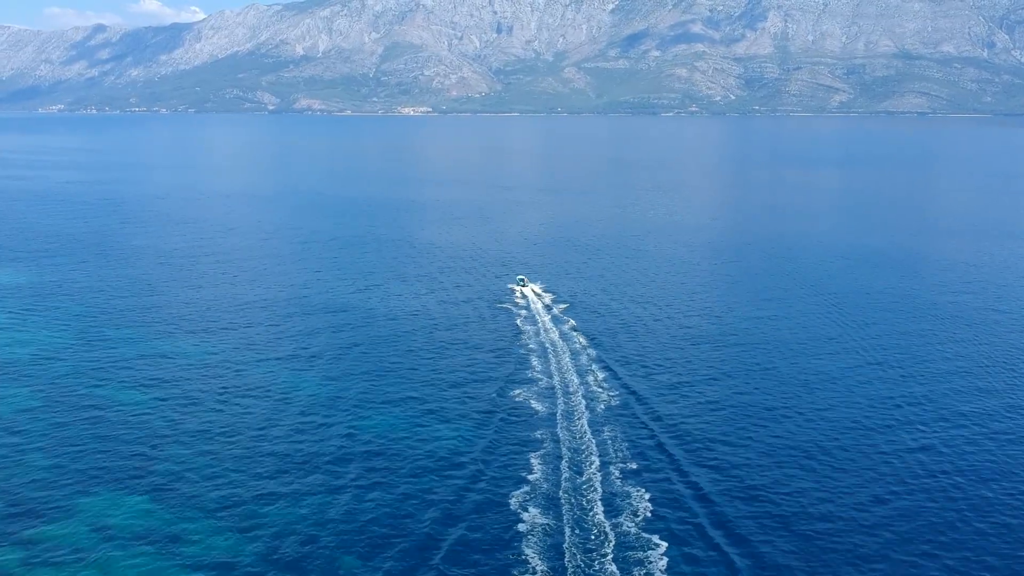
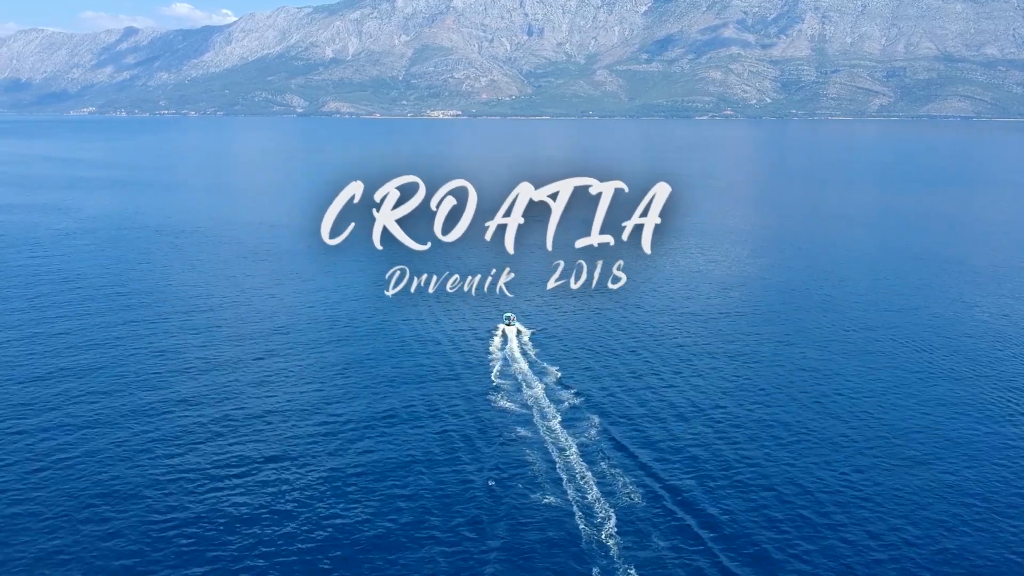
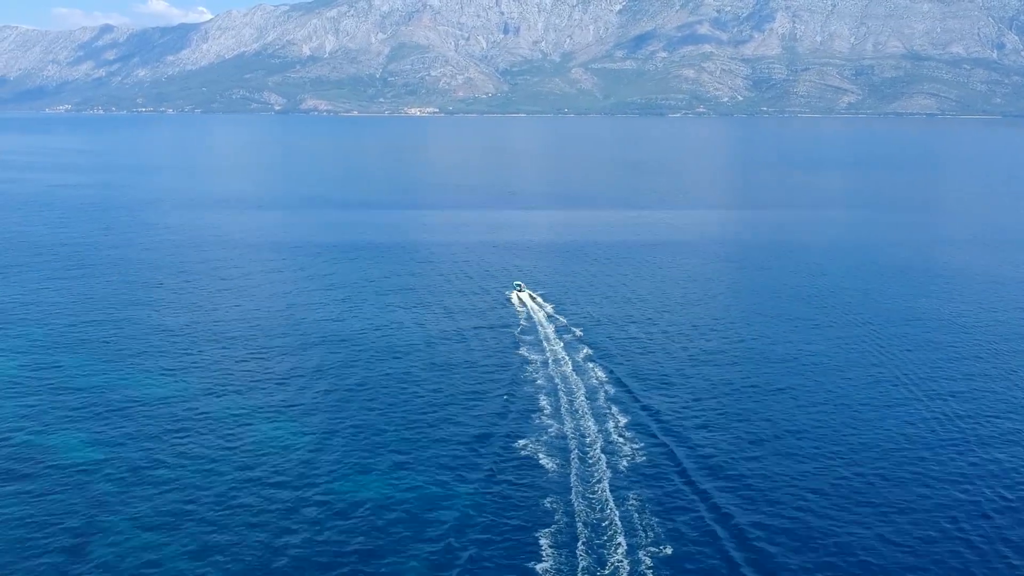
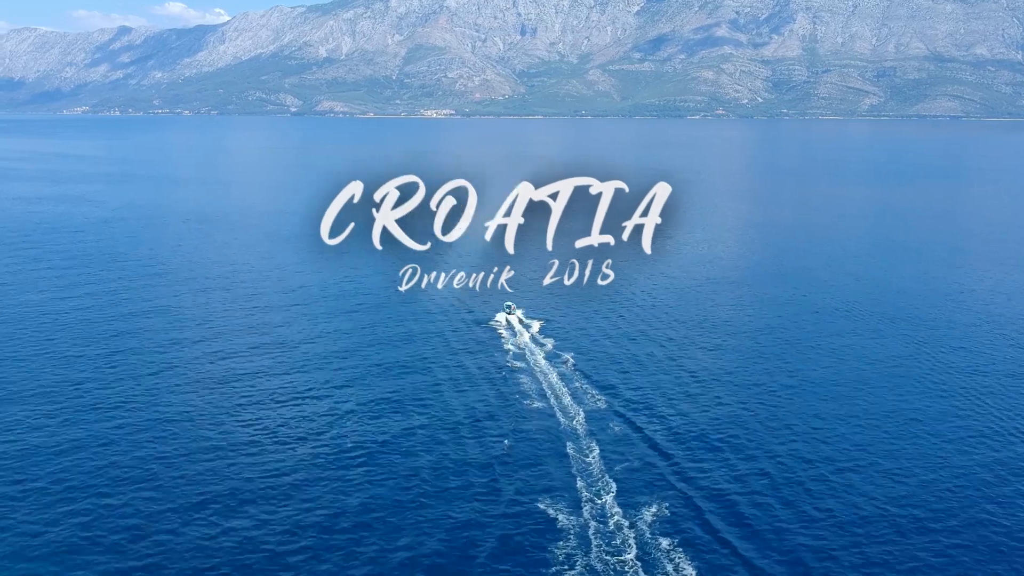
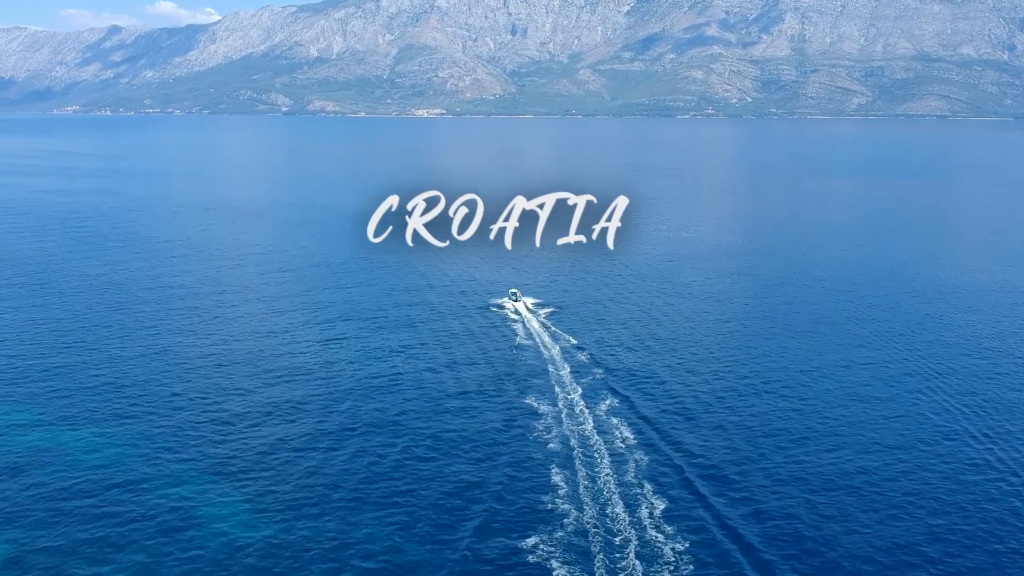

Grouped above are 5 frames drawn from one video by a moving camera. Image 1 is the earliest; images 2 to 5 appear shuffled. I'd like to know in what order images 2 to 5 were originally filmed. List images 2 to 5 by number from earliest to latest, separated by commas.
3, 5, 4, 2
